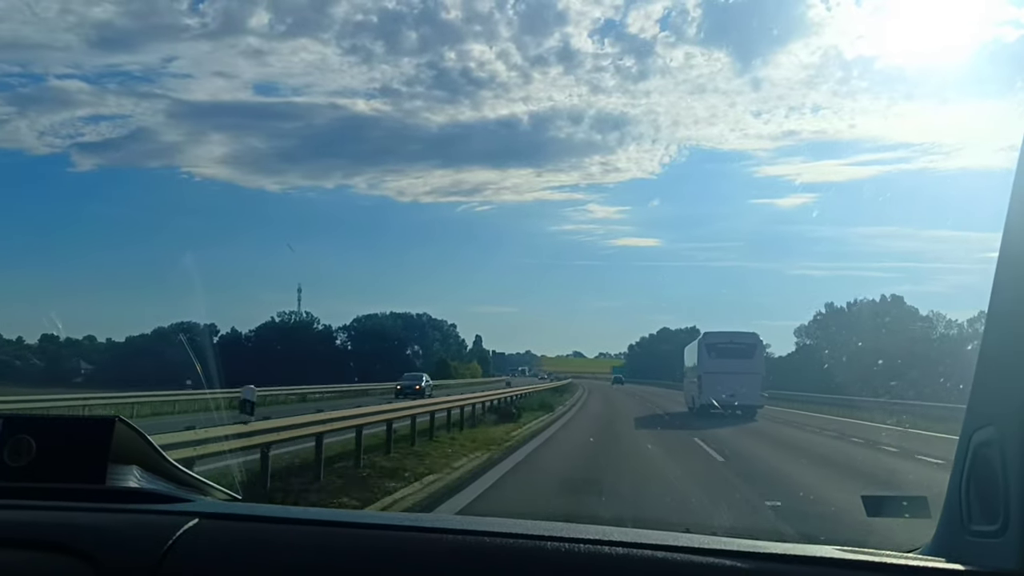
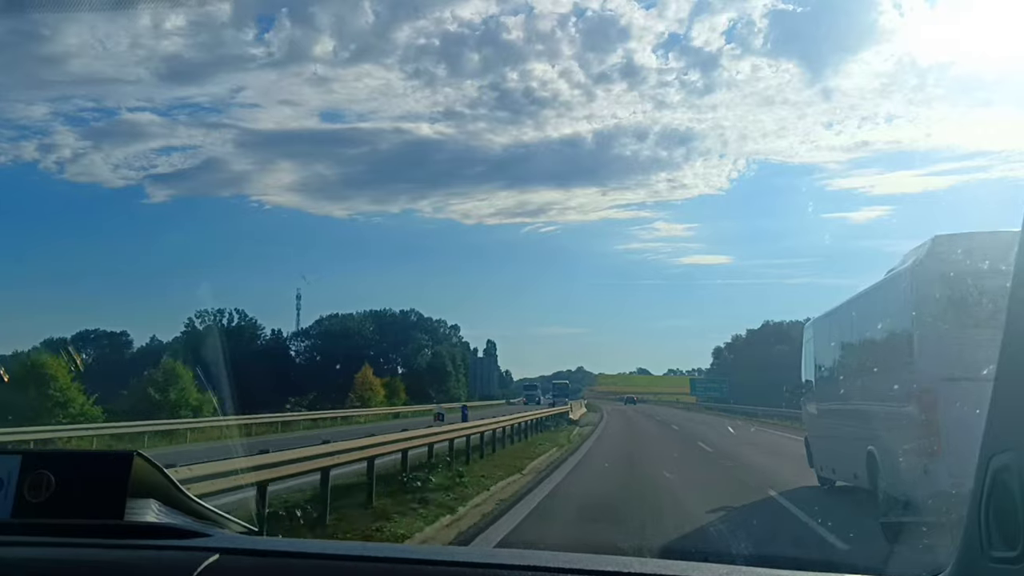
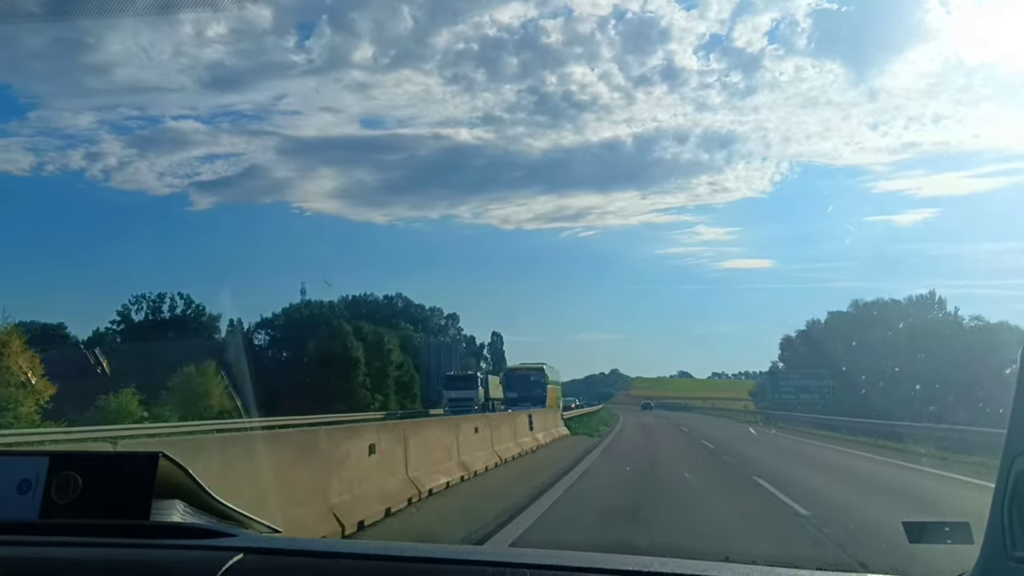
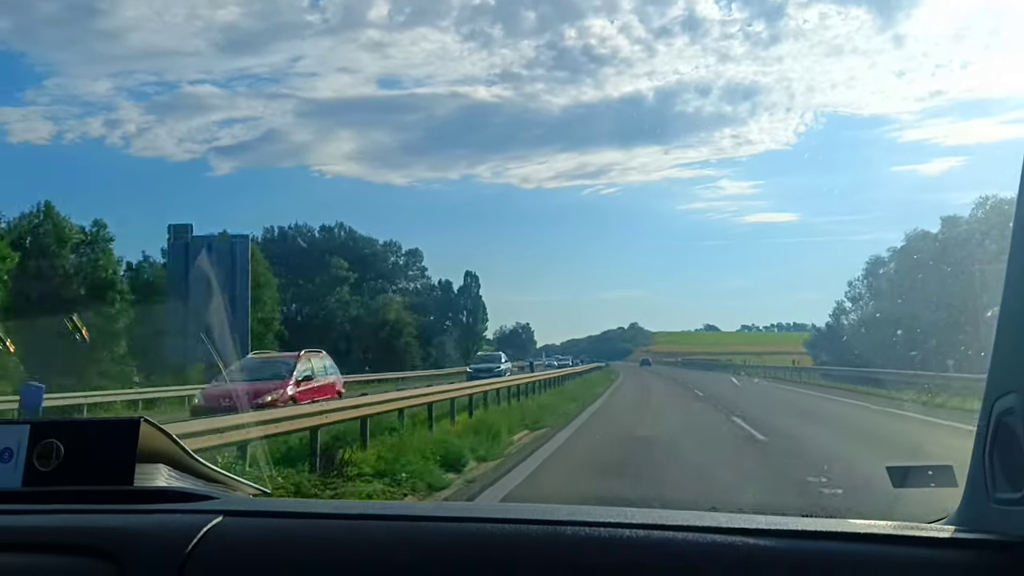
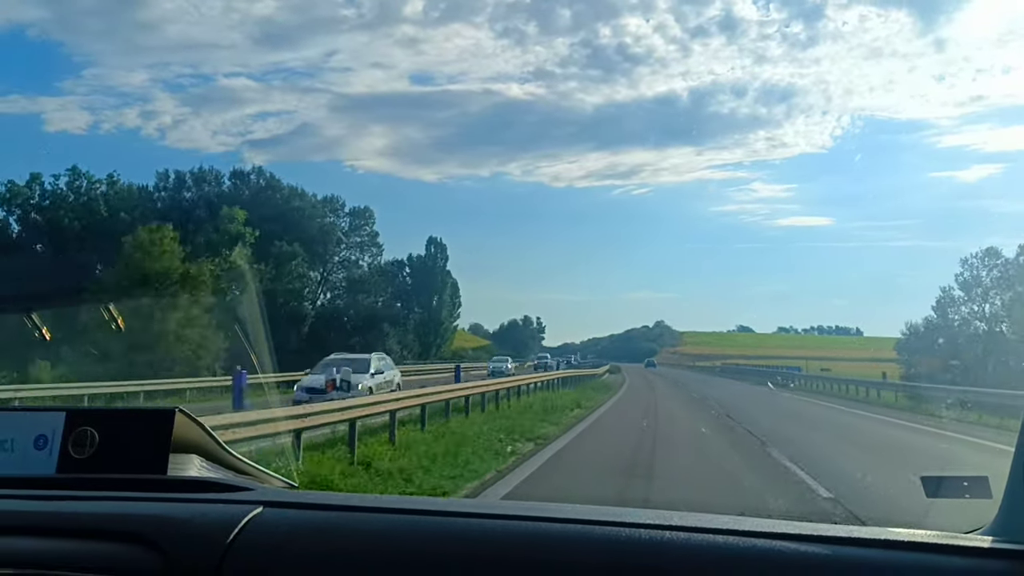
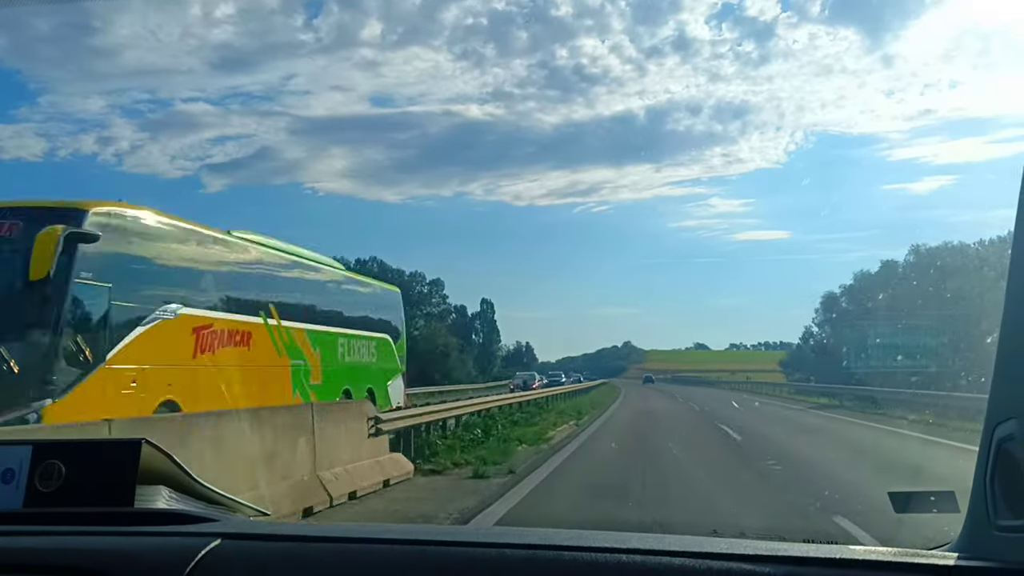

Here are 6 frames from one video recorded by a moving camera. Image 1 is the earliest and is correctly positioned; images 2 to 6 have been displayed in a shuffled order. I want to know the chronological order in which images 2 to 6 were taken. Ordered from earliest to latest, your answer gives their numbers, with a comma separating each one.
2, 3, 6, 4, 5
